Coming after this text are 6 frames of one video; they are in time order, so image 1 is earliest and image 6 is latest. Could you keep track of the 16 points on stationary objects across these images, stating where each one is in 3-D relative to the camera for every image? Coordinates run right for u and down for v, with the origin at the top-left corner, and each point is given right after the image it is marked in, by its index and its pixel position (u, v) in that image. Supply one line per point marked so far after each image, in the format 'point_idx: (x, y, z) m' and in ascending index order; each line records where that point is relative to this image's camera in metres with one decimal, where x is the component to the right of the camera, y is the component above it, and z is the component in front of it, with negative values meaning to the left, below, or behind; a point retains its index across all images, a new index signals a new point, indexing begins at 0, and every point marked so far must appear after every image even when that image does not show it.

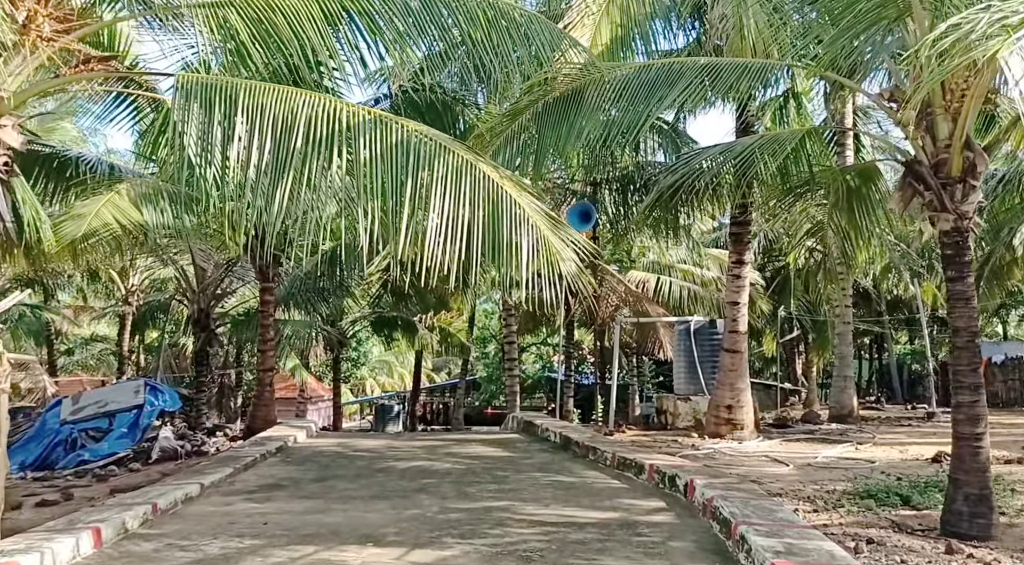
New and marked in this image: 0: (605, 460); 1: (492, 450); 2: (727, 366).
0: (+1.0, -1.9, +10.5) m
1: (-0.2, -2.1, +12.0) m
2: (+3.0, -1.2, +13.5) m
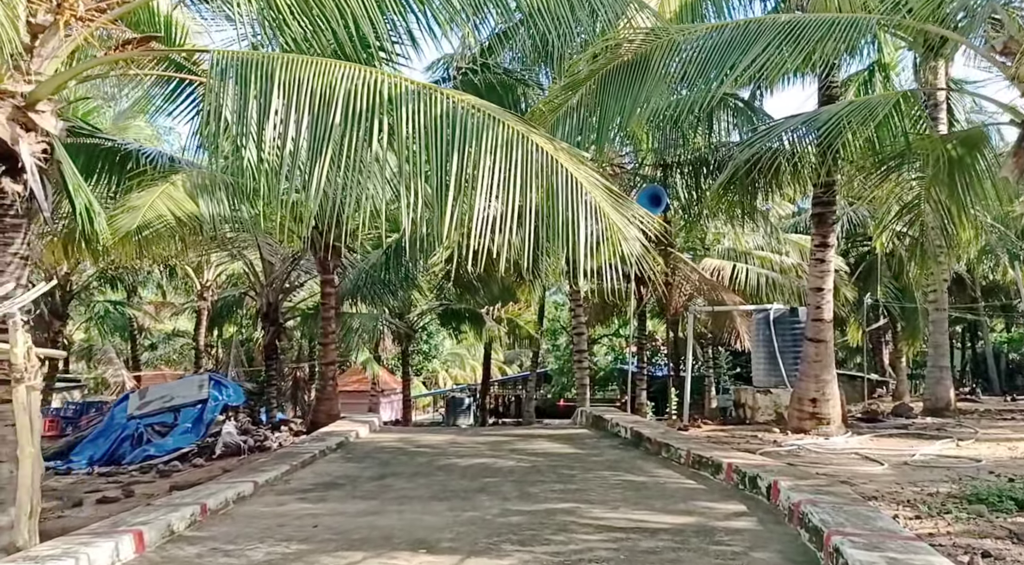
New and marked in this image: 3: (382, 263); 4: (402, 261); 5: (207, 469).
0: (+1.7, -1.8, +9.9) m
1: (+0.6, -1.9, +11.5) m
2: (+3.9, -1.0, +12.6) m
3: (-2.3, +0.3, +17.1) m
4: (-1.9, +0.3, +17.0) m
5: (-3.5, -2.1, +11.2) m
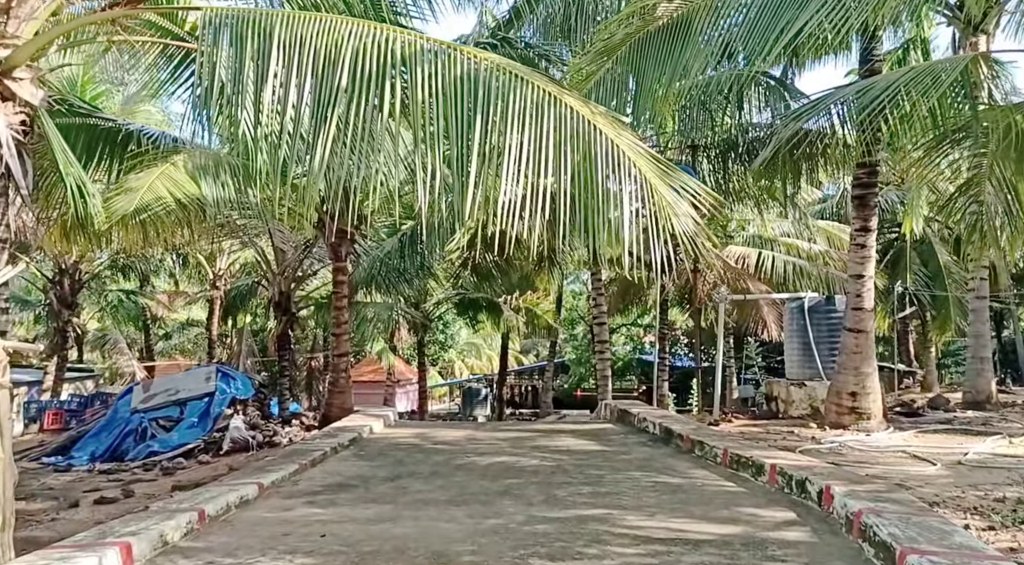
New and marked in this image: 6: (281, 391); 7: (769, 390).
0: (+1.9, -1.6, +9.2) m
1: (+0.8, -1.8, +10.8) m
2: (+4.1, -0.8, +11.9) m
3: (-1.9, +0.5, +16.5) m
4: (-1.6, +0.5, +16.4) m
5: (-3.2, -2.0, +10.6) m
6: (-4.7, -2.2, +19.9) m
7: (+3.8, -1.6, +14.3) m
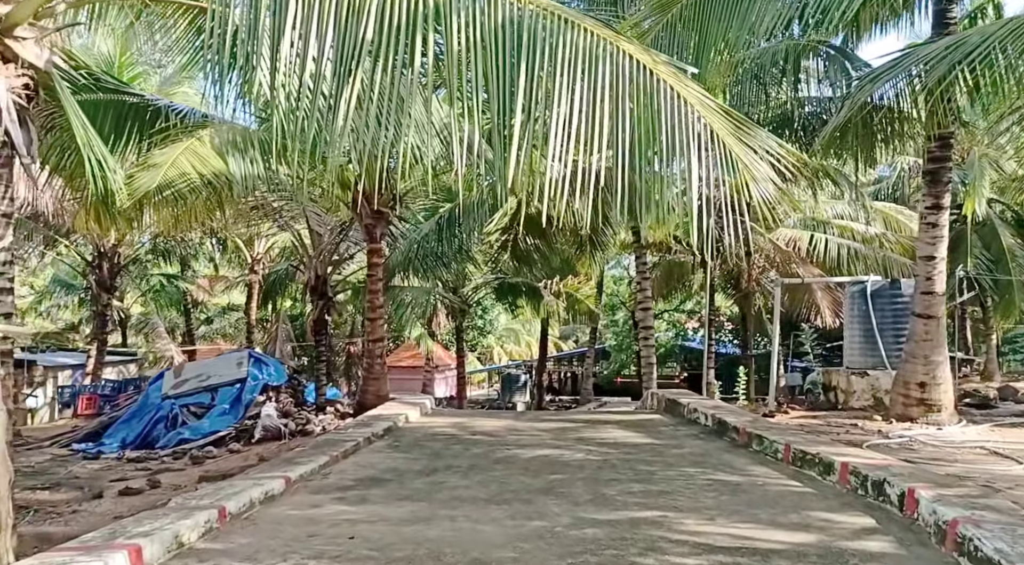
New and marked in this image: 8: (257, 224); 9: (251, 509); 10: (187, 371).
0: (+2.3, -1.5, +8.5) m
1: (+1.3, -1.6, +10.2) m
2: (+4.6, -0.6, +11.1) m
3: (-1.3, +0.8, +15.9) m
4: (-0.9, +0.8, +15.8) m
5: (-2.8, -1.8, +10.1) m
6: (-3.9, -1.9, +19.5) m
7: (+4.4, -1.3, +13.6) m
8: (-5.2, +1.2, +19.9) m
9: (-1.7, -1.5, +6.5) m
10: (-4.1, -1.1, +12.4) m
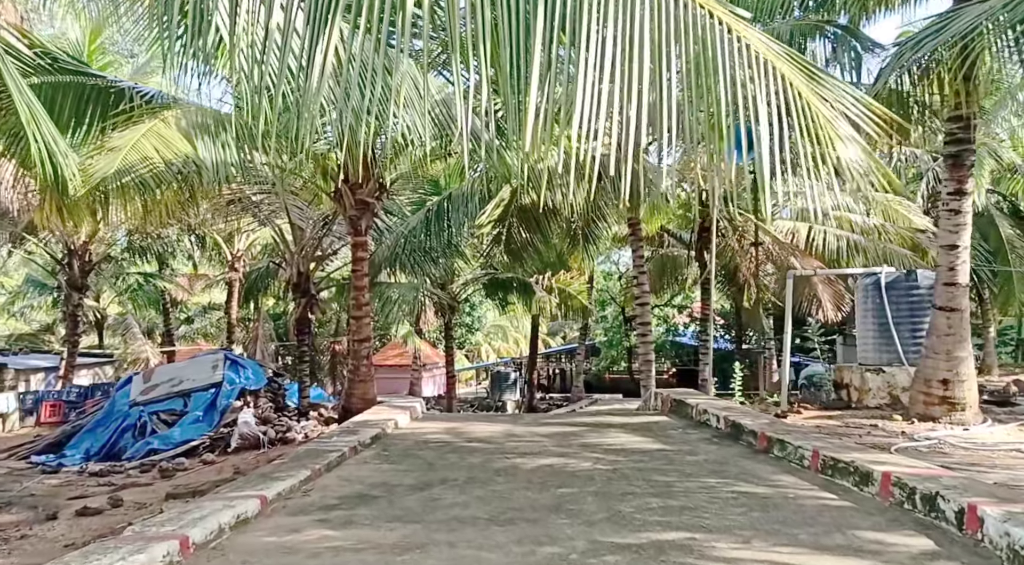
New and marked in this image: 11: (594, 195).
0: (+2.3, -1.4, +7.8) m
1: (+1.2, -1.5, +9.4) m
2: (+4.6, -0.5, +10.4) m
3: (-1.4, +0.9, +15.1) m
4: (-1.0, +0.9, +15.0) m
5: (-2.8, -1.8, +9.3) m
6: (-4.0, -1.8, +18.6) m
7: (+4.3, -1.2, +12.9) m
8: (-5.4, +1.2, +19.0) m
9: (-1.7, -1.5, +5.7) m
10: (-4.2, -1.1, +11.5) m
11: (+1.1, +1.2, +13.0) m
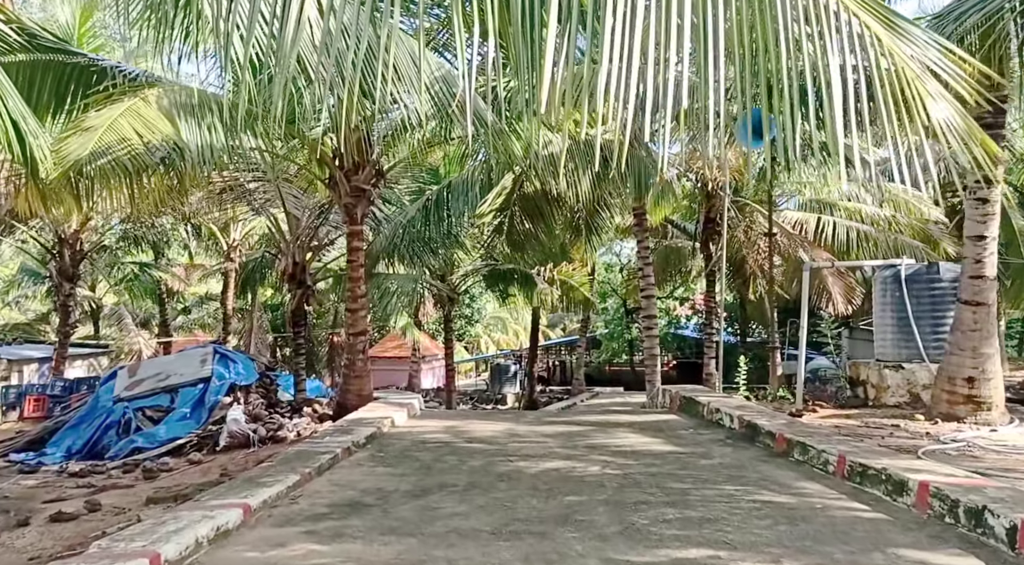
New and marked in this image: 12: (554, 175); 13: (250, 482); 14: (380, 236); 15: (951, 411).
0: (+2.3, -1.3, +7.3) m
1: (+1.3, -1.4, +8.9) m
2: (+4.6, -0.4, +9.9) m
3: (-1.3, +1.0, +14.6) m
4: (-1.0, +1.0, +14.5) m
5: (-2.8, -1.7, +8.8) m
6: (-4.0, -1.6, +18.1) m
7: (+4.3, -1.1, +12.4) m
8: (-5.4, +1.4, +18.5) m
9: (-1.7, -1.4, +5.2) m
10: (-4.1, -1.0, +11.0) m
11: (+1.1, +1.3, +12.5) m
12: (+0.5, +1.3, +11.7) m
13: (-1.8, -1.4, +6.9) m
14: (-2.1, +0.8, +15.6) m
15: (+4.5, -1.3, +10.0) m
